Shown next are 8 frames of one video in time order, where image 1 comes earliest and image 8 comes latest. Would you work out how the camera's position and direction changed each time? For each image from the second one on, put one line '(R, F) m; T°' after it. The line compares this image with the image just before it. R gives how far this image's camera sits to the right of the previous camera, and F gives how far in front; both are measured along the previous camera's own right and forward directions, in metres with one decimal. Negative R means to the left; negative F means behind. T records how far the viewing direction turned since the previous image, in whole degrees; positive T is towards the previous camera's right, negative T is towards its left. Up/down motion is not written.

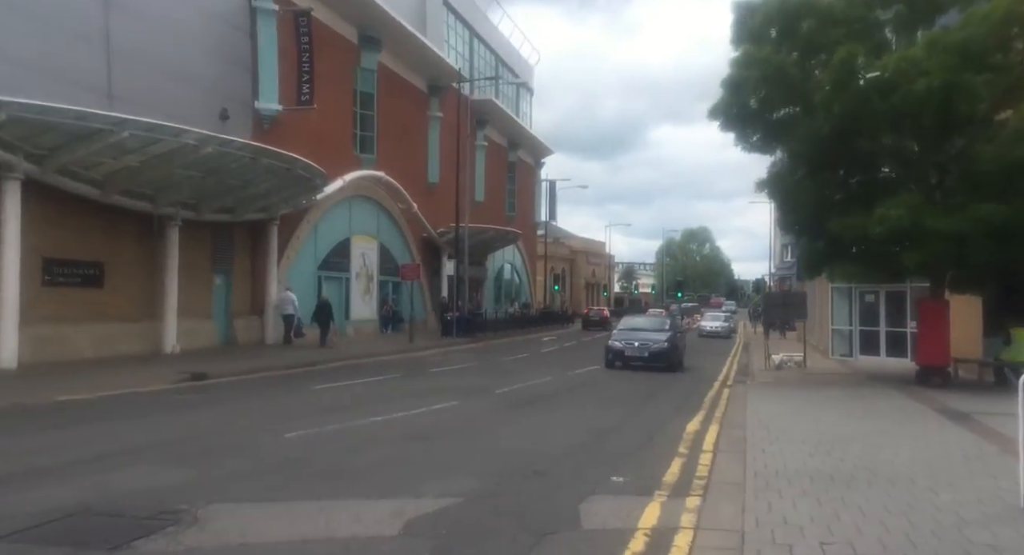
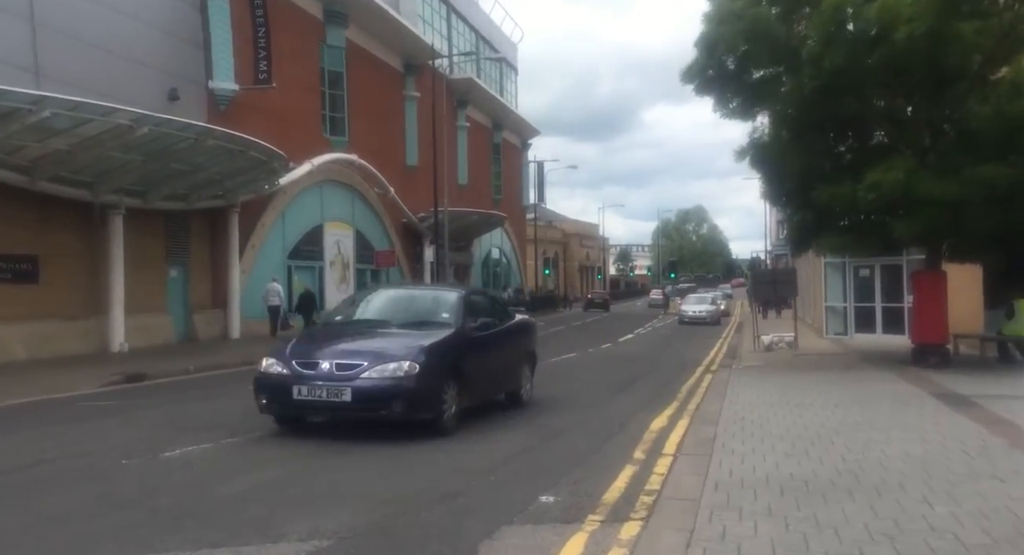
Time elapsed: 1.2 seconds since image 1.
(+0.8, +1.4) m; 0°
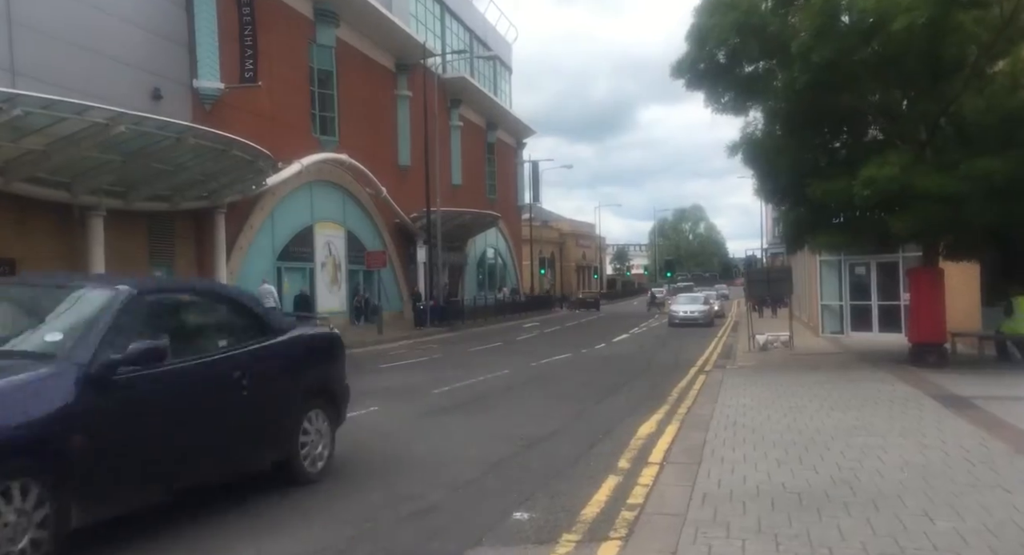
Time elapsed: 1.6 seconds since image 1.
(+0.2, +0.4) m; 0°
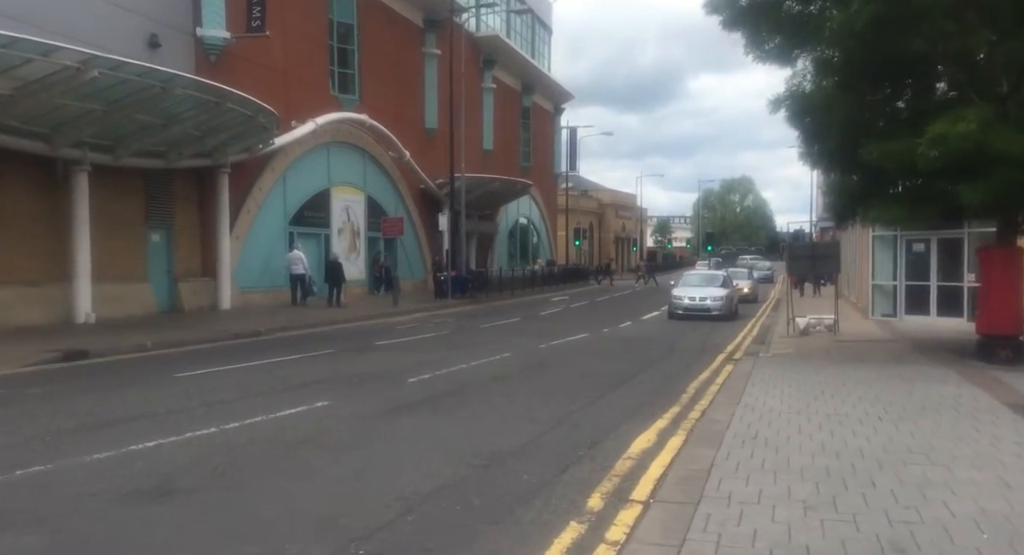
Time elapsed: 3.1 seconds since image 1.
(+0.8, +2.0) m; -3°
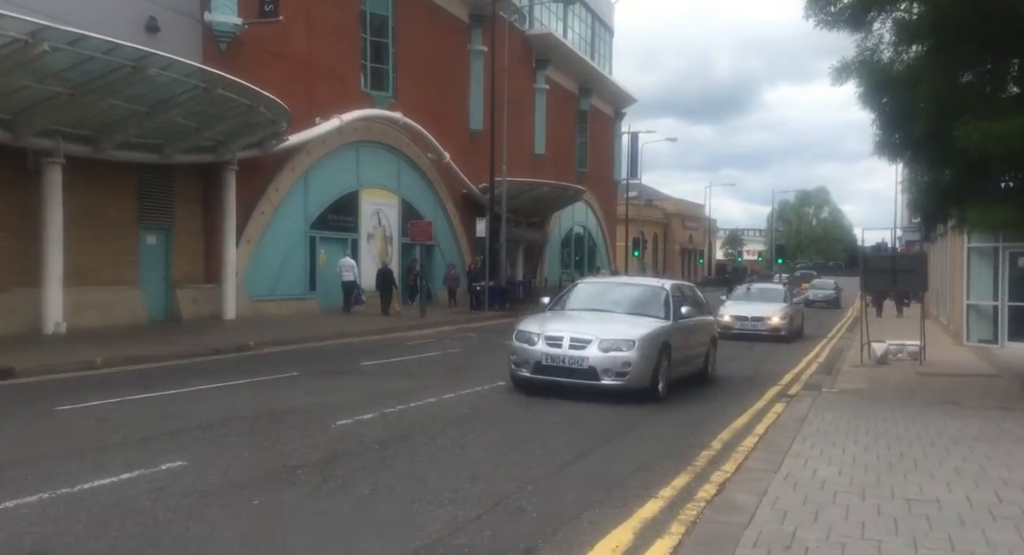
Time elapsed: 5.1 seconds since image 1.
(+1.1, +2.8) m; -5°
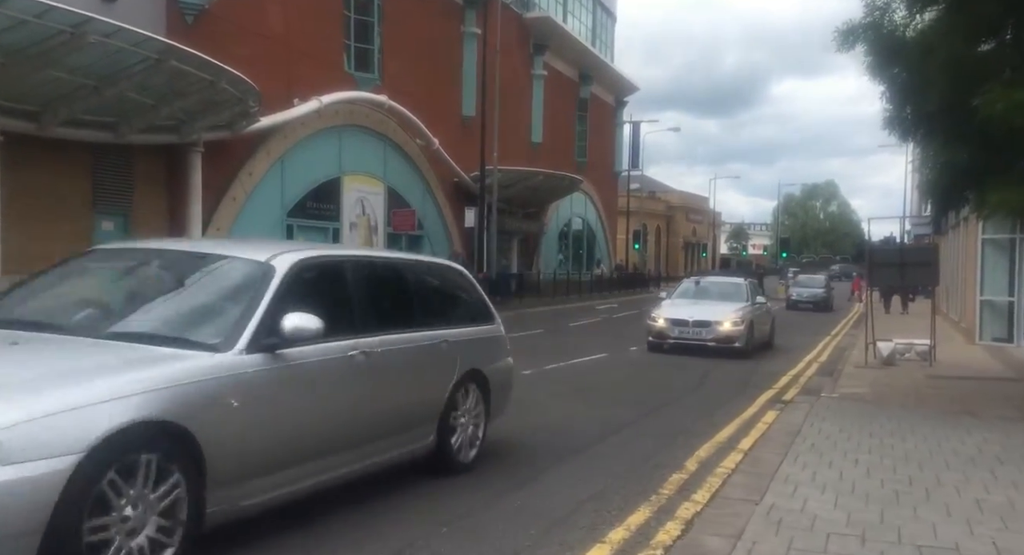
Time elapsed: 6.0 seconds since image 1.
(+0.6, +1.4) m; 0°
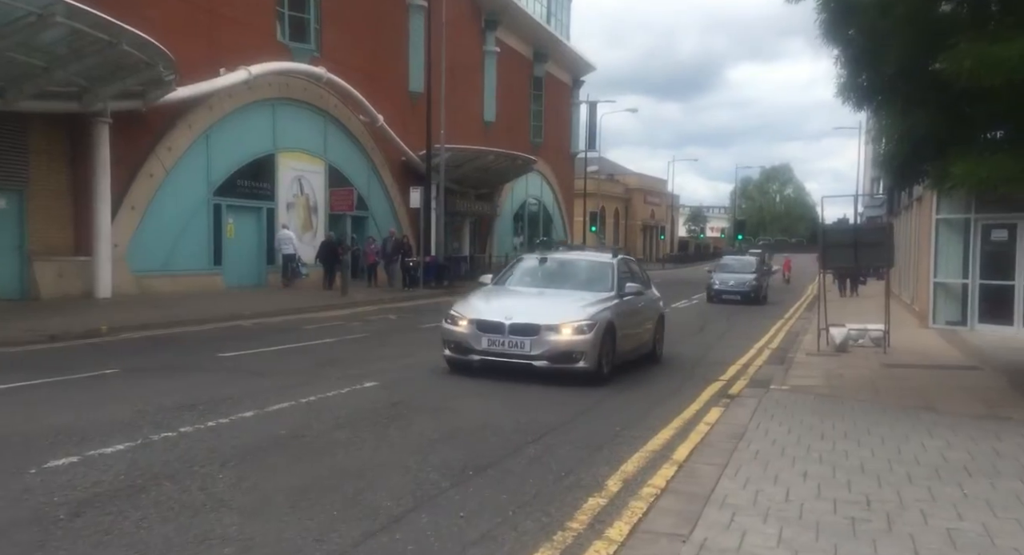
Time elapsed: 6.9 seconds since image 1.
(+0.6, +1.3) m; +3°
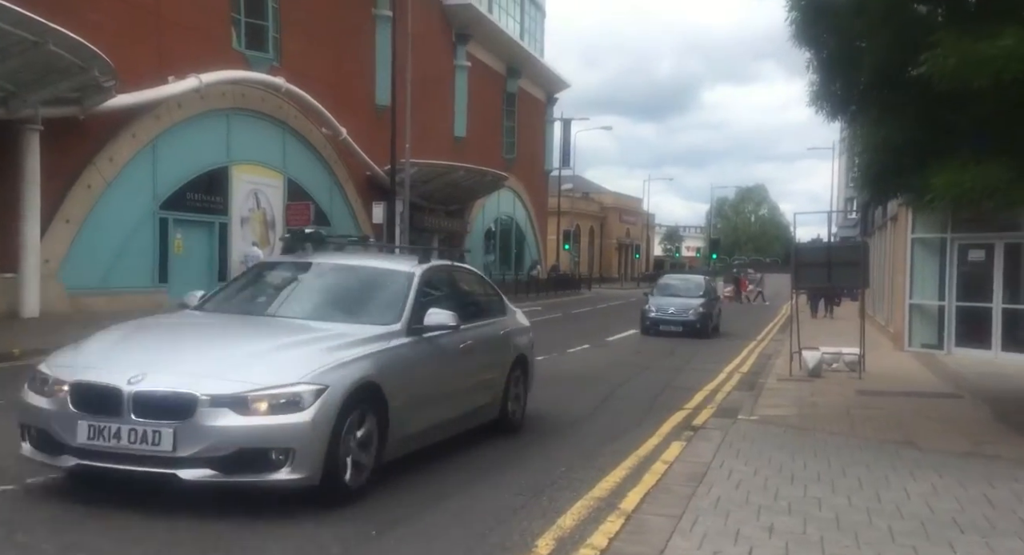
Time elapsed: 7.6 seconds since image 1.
(+0.4, +1.0) m; +2°
